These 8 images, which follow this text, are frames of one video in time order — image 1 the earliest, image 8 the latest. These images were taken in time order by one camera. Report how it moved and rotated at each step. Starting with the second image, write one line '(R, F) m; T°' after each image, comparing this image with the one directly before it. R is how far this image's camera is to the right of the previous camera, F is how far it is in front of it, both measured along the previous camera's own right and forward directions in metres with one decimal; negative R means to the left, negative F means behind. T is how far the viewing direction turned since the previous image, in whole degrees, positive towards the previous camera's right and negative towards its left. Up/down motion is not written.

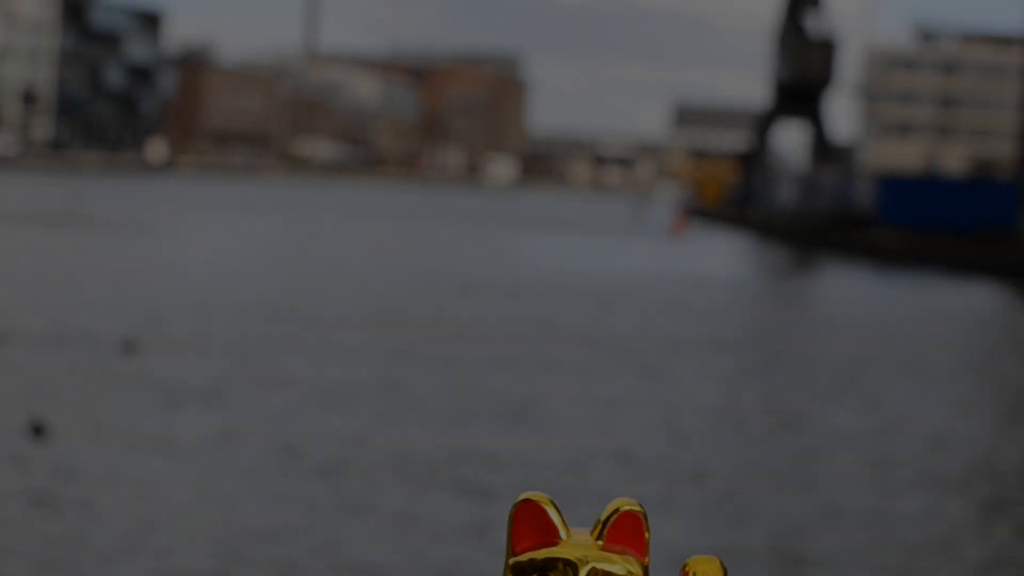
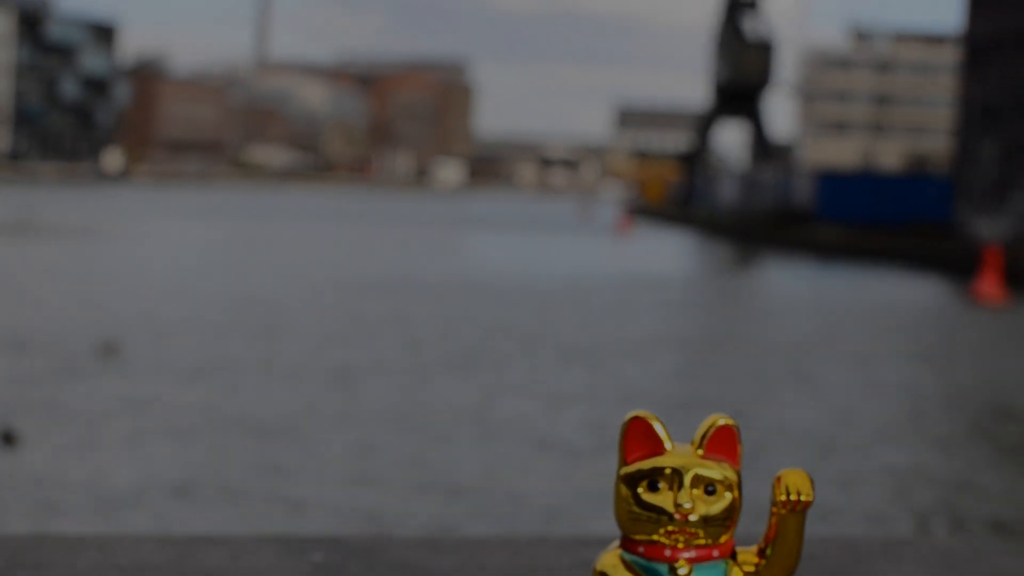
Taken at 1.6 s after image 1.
(-0.2, -0.5) m; +2°
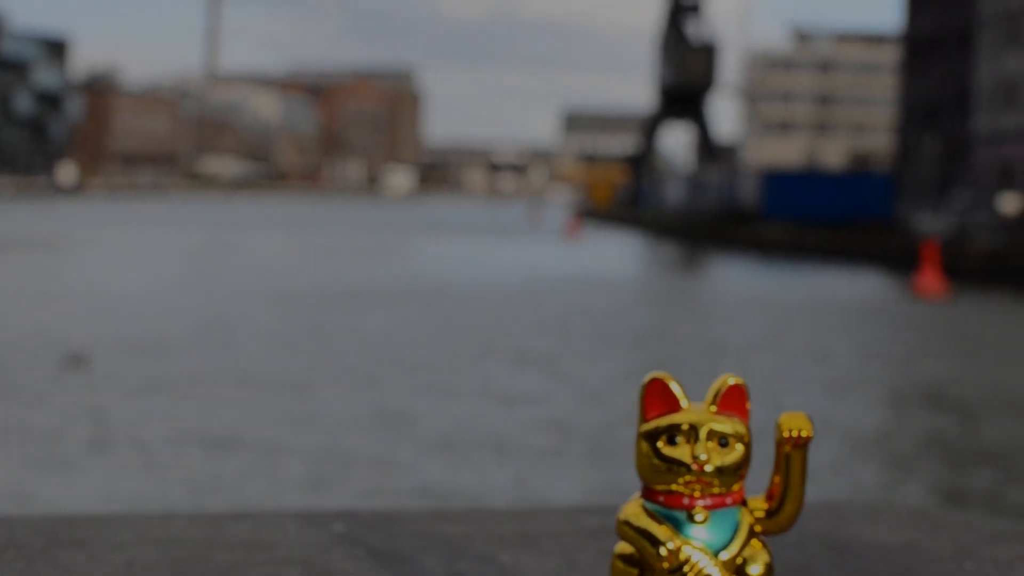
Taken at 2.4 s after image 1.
(-0.1, -0.3) m; +1°
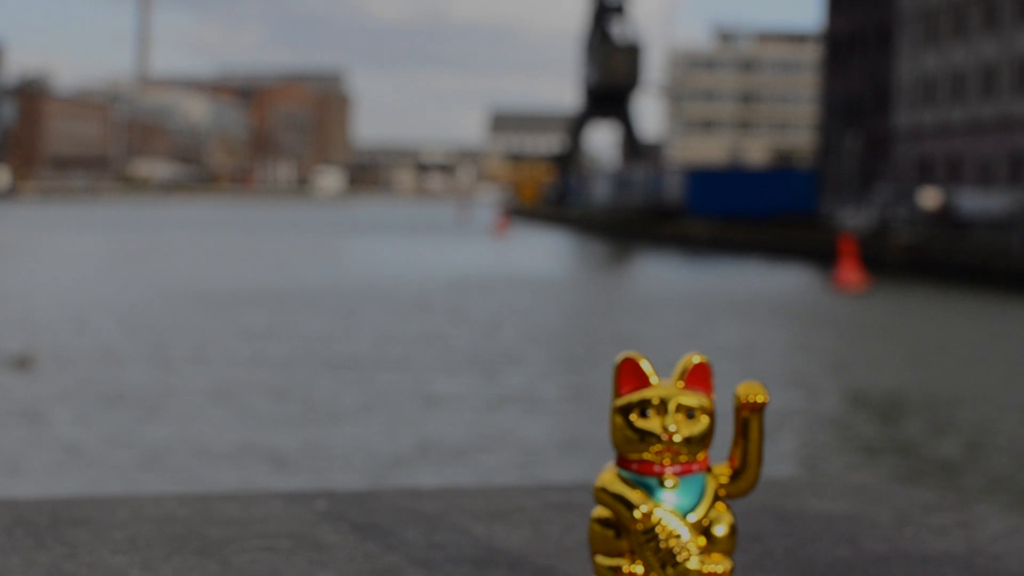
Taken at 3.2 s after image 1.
(-0.1, -0.3) m; +2°
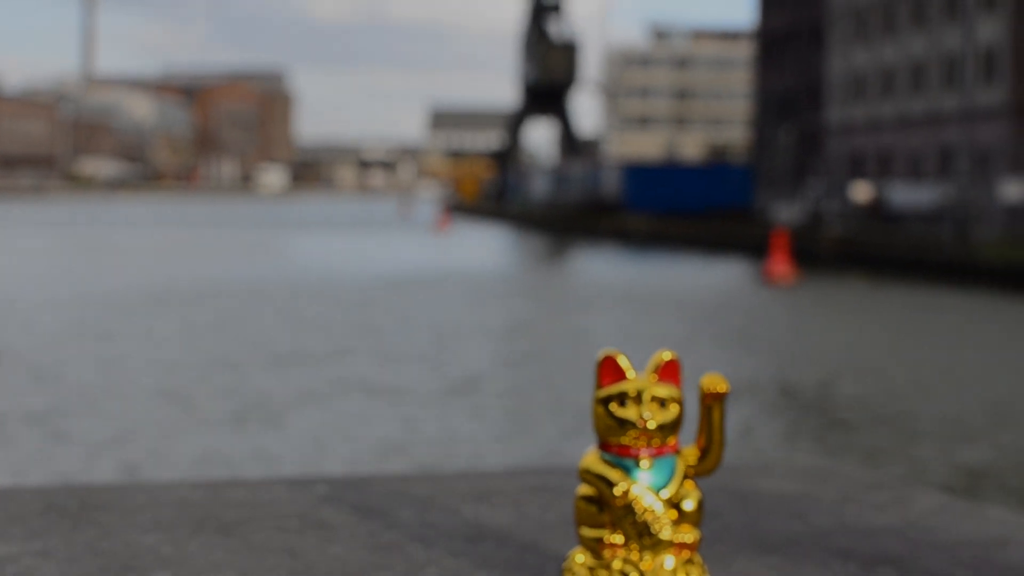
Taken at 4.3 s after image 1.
(-0.1, -0.4) m; +2°
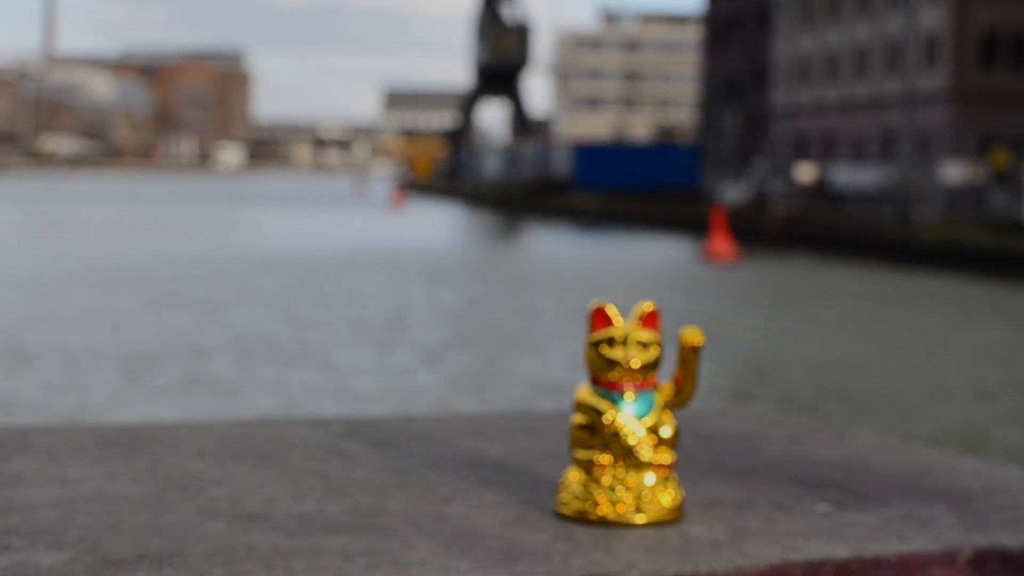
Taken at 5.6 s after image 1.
(-0.1, -0.6) m; +1°
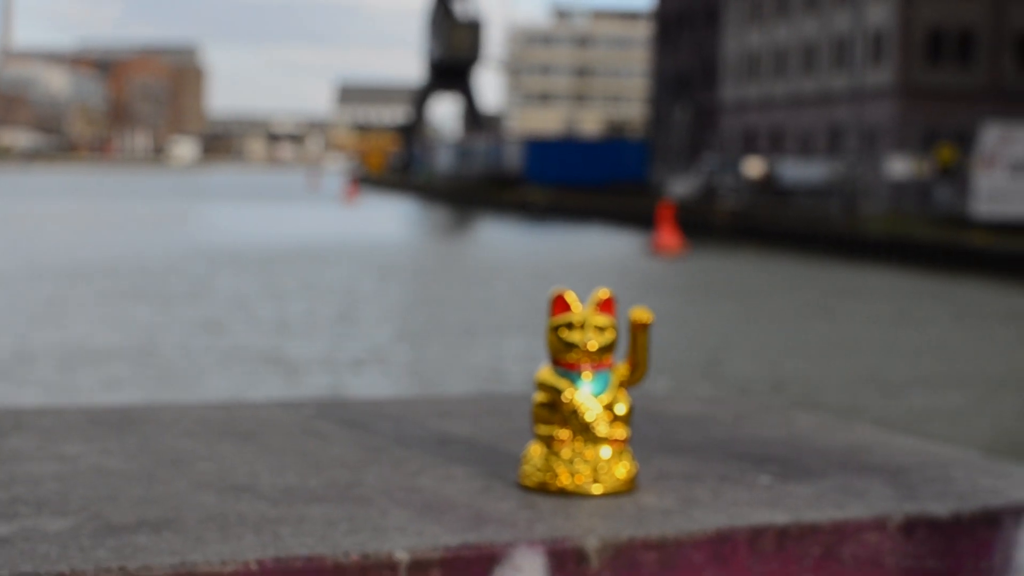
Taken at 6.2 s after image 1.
(0.0, -0.3) m; +1°
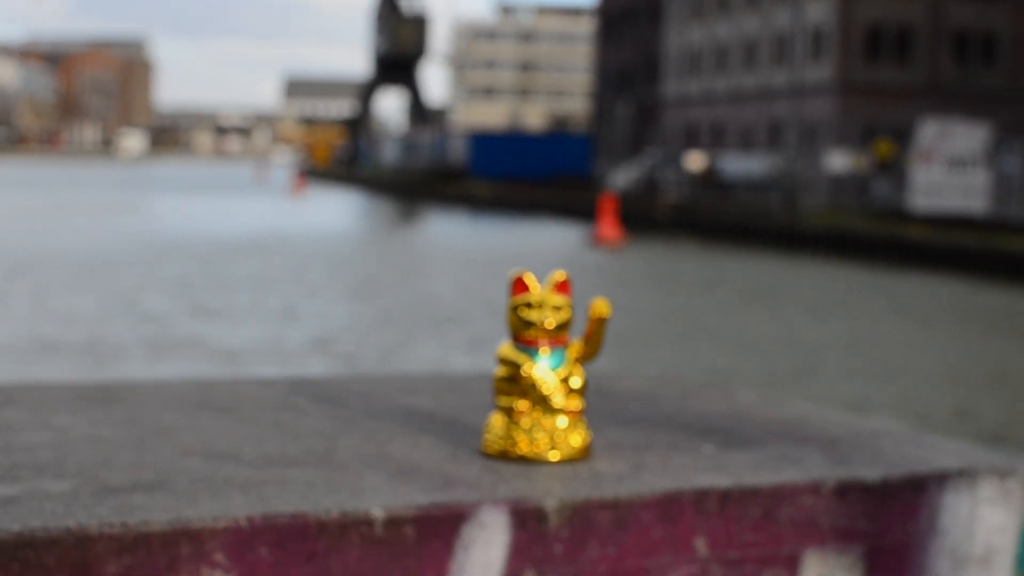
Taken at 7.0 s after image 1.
(0.0, -0.3) m; +1°
